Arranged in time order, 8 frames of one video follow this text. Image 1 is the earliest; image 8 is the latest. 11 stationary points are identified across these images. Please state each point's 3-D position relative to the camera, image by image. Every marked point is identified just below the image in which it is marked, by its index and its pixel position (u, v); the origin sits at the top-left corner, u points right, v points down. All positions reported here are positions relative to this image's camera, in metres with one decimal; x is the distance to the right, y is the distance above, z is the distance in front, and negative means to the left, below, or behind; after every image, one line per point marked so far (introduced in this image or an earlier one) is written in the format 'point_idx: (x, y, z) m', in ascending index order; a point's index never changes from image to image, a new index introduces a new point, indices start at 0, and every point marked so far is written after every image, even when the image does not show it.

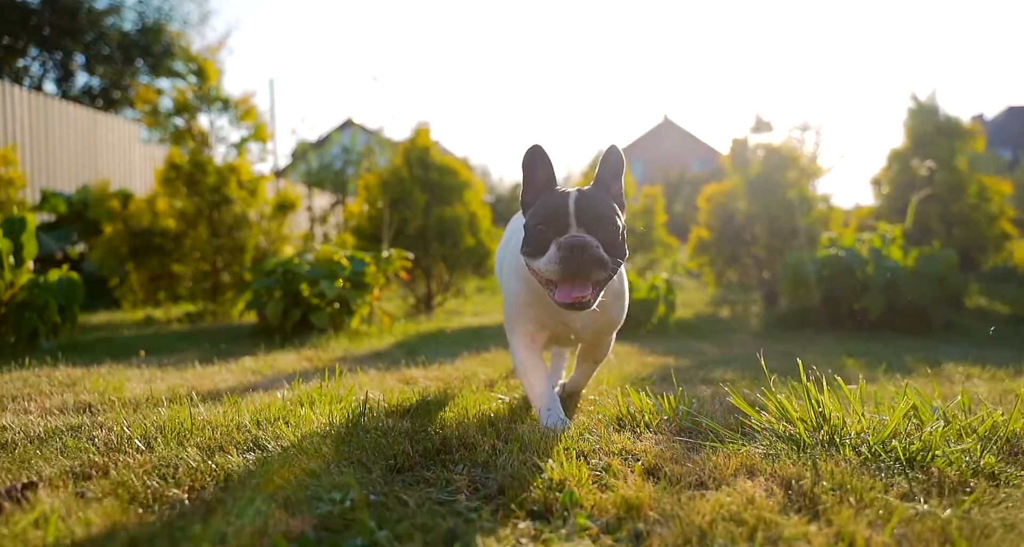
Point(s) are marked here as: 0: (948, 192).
0: (+6.0, +1.1, +9.4) m
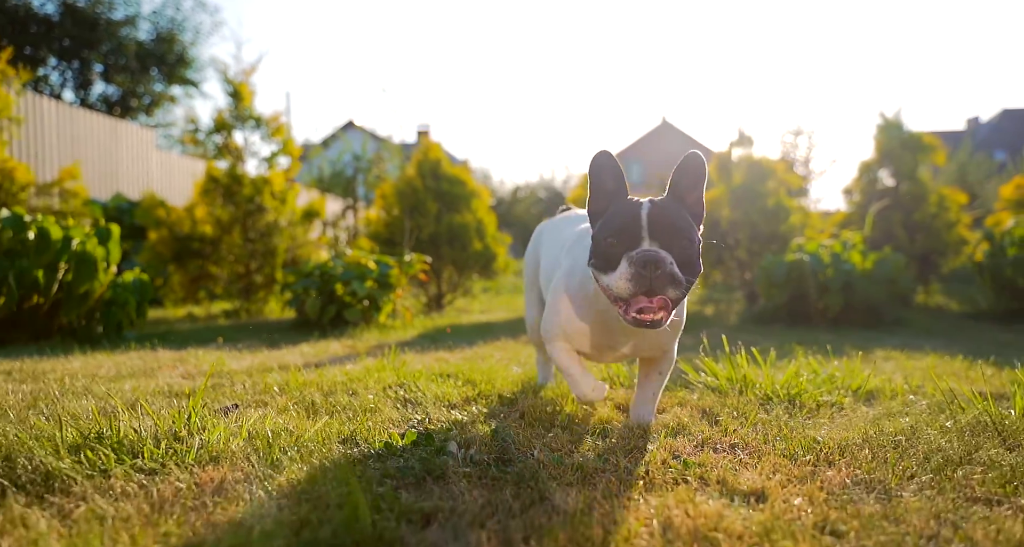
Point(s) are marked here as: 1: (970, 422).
0: (+6.1, +1.1, +10.4) m
1: (+1.6, -0.5, +2.4) m
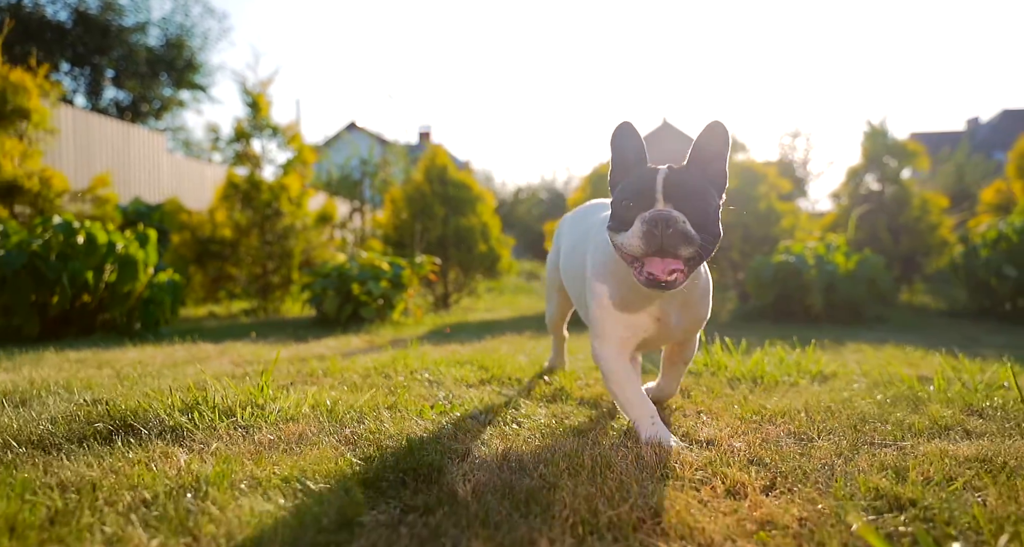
0: (+6.2, +1.1, +11.0) m
1: (+1.6, -0.5, +2.9) m
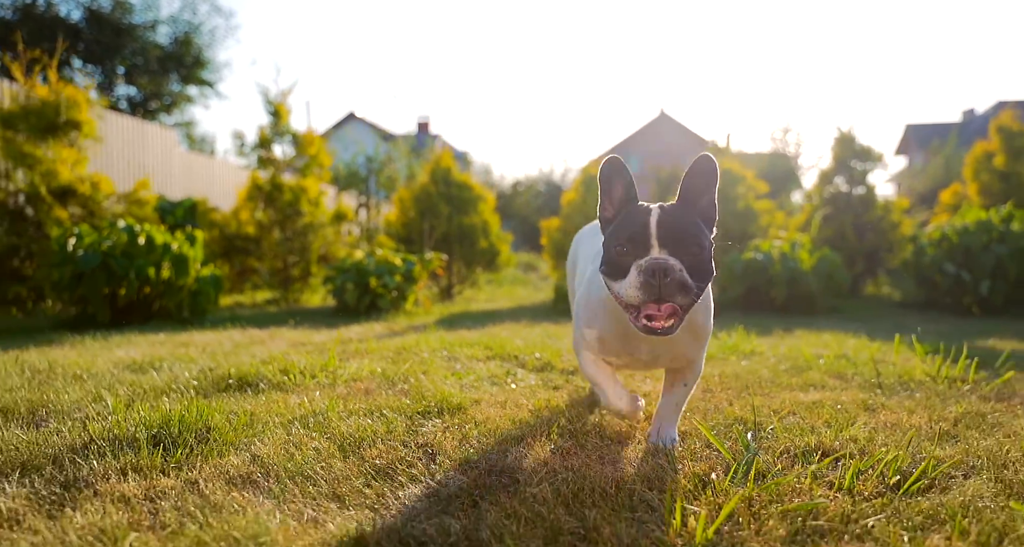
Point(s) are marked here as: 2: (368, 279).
0: (+6.1, +1.2, +12.0) m
1: (+1.6, -0.5, +4.0) m
2: (-1.9, -0.1, +8.9) m
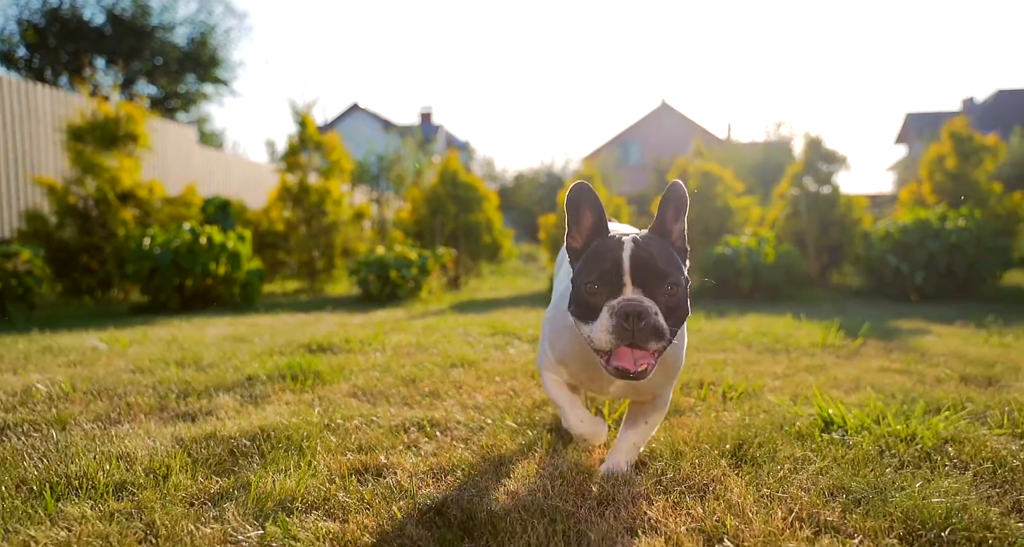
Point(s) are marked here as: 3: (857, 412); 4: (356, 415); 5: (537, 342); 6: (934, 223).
0: (+6.1, +1.4, +13.4) m
1: (+1.6, -0.5, +5.4) m
2: (-1.9, 0.0, +10.4) m
3: (+1.4, -0.6, +2.9) m
4: (-0.7, -0.6, +3.1) m
5: (+0.2, -0.6, +5.6) m
6: (+6.5, +0.8, +10.5) m
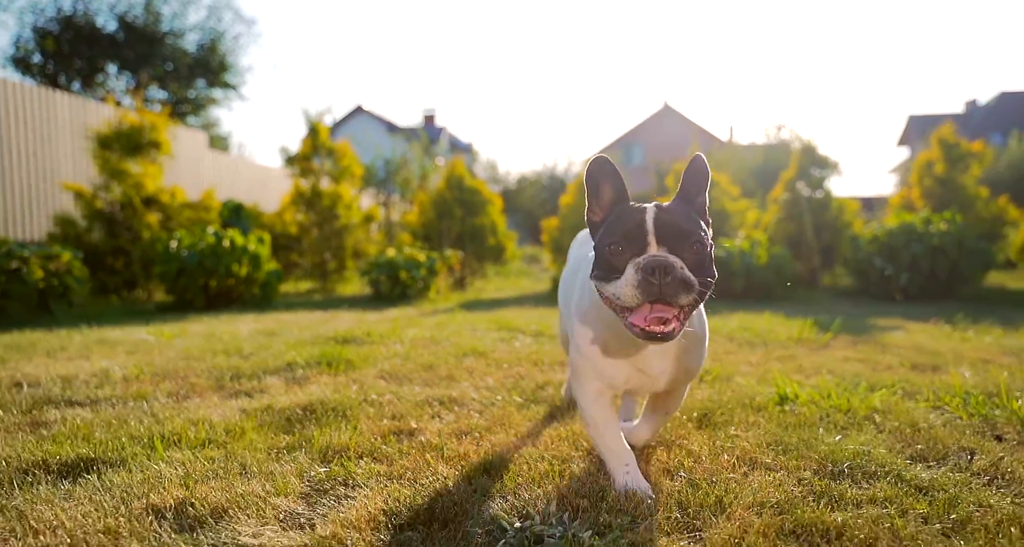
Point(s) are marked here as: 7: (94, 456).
0: (+6.2, +1.3, +13.9) m
1: (+1.7, -0.5, +6.0) m
2: (-1.8, 0.0, +10.9) m
3: (+1.5, -0.6, +3.4) m
4: (-0.7, -0.6, +3.6) m
5: (+0.2, -0.6, +6.2) m
6: (+6.6, +0.7, +11.0) m
7: (-1.5, -0.7, +2.4) m
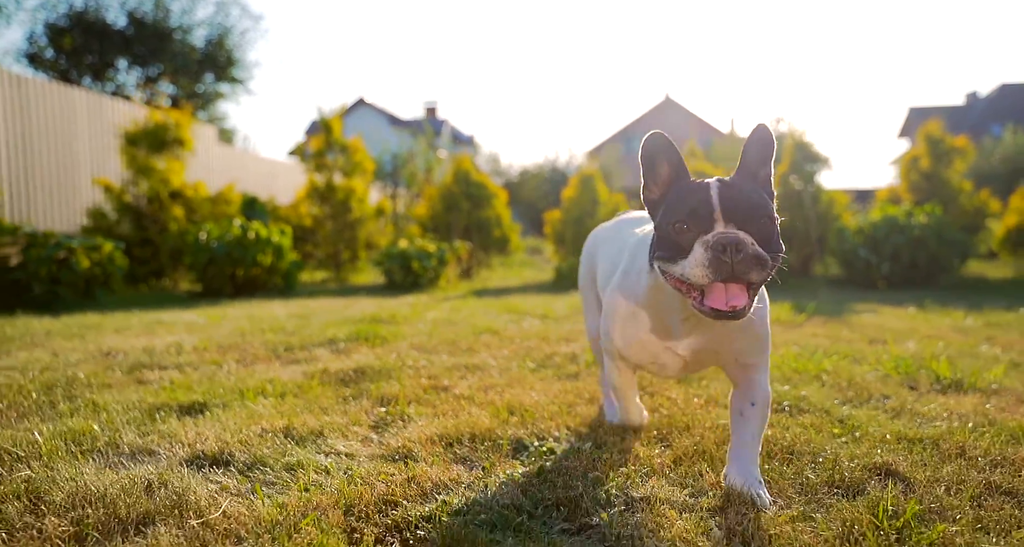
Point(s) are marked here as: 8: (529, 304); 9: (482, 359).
0: (+6.3, +1.5, +14.6) m
1: (+1.7, -0.4, +6.7) m
2: (-1.7, +0.2, +11.6) m
3: (+1.5, -0.5, +4.1) m
4: (-0.6, -0.5, +4.3) m
5: (+0.3, -0.5, +6.8) m
6: (+6.7, +0.9, +11.7) m
7: (-1.4, -0.6, +3.1) m
8: (+0.2, -0.4, +8.3) m
9: (-0.2, -0.6, +4.4) m
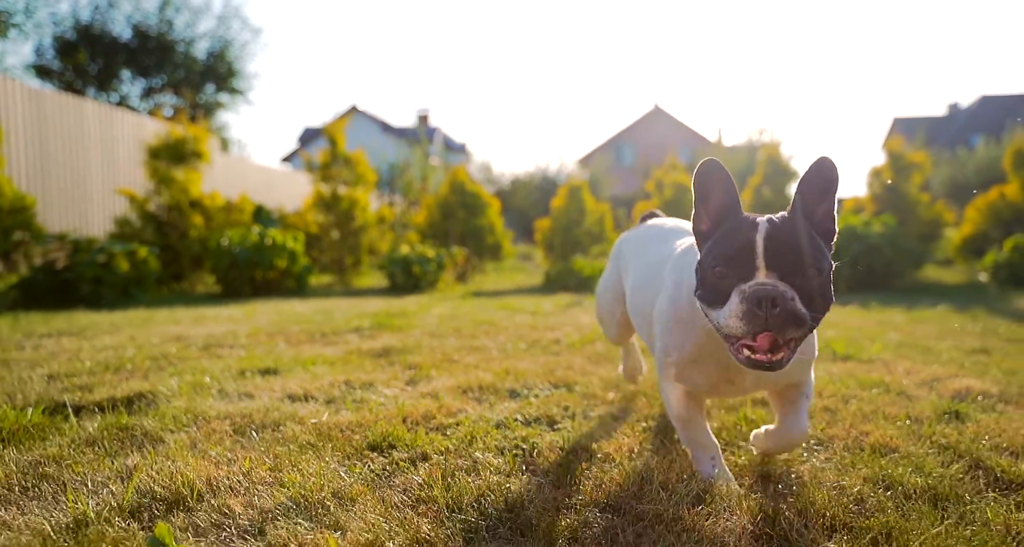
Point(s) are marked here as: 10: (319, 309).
0: (+6.1, +1.4, +15.7) m
1: (+1.7, -0.4, +7.7) m
2: (-1.9, +0.1, +12.6) m
3: (+1.5, -0.5, +5.1) m
4: (-0.6, -0.5, +5.3) m
5: (+0.3, -0.5, +7.9) m
6: (+6.5, +0.8, +12.8) m
7: (-1.4, -0.6, +4.1) m
8: (+0.1, -0.4, +9.3) m
9: (-0.2, -0.5, +5.4) m
10: (-2.1, -0.4, +7.6) m
